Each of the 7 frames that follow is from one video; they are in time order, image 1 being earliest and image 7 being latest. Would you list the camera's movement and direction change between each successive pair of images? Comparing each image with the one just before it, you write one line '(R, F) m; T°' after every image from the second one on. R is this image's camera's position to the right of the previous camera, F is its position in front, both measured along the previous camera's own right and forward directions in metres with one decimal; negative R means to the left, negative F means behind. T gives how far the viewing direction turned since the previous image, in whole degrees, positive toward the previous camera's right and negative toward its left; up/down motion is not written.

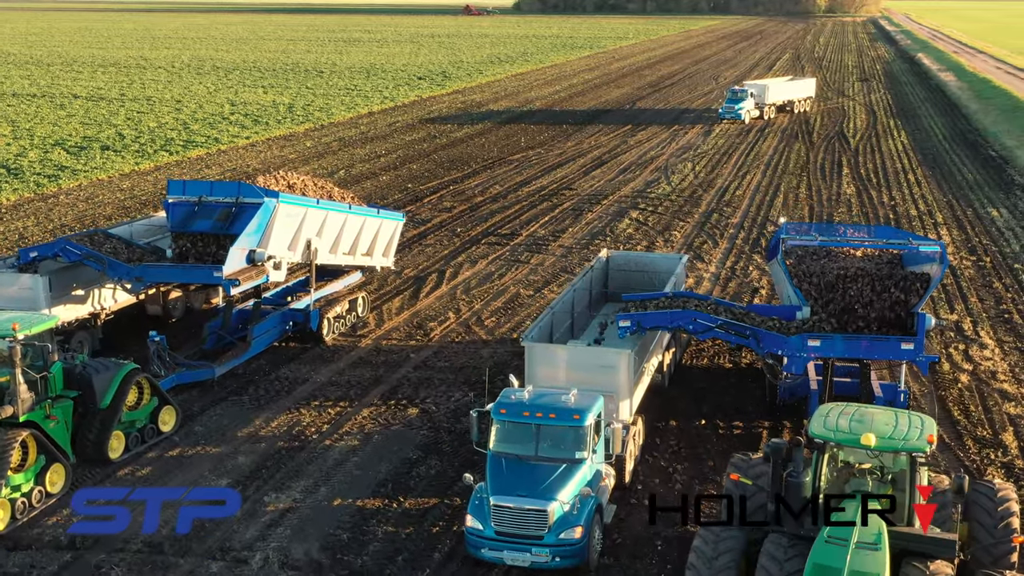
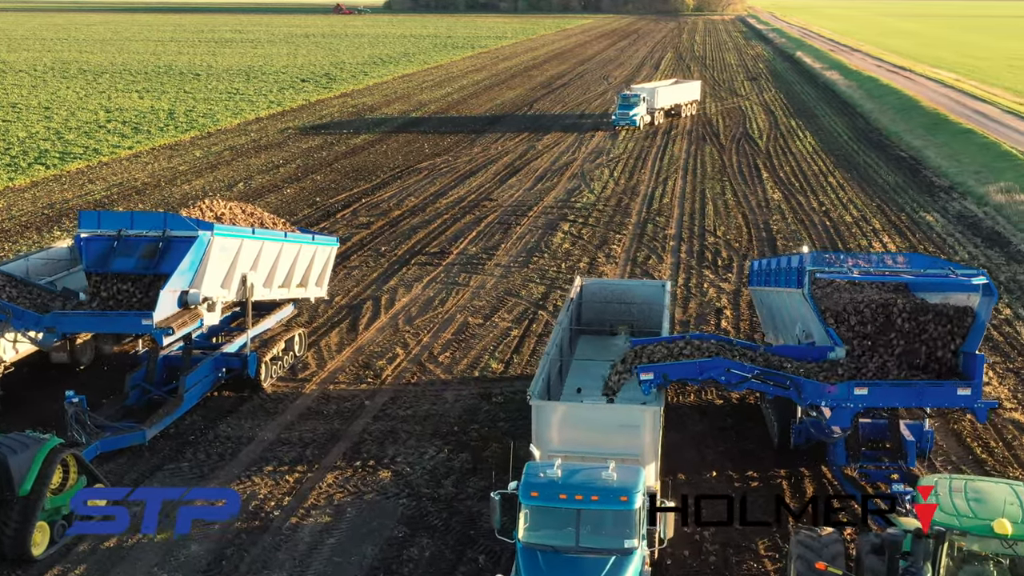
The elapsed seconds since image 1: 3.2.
(-1.1, +1.7) m; +6°
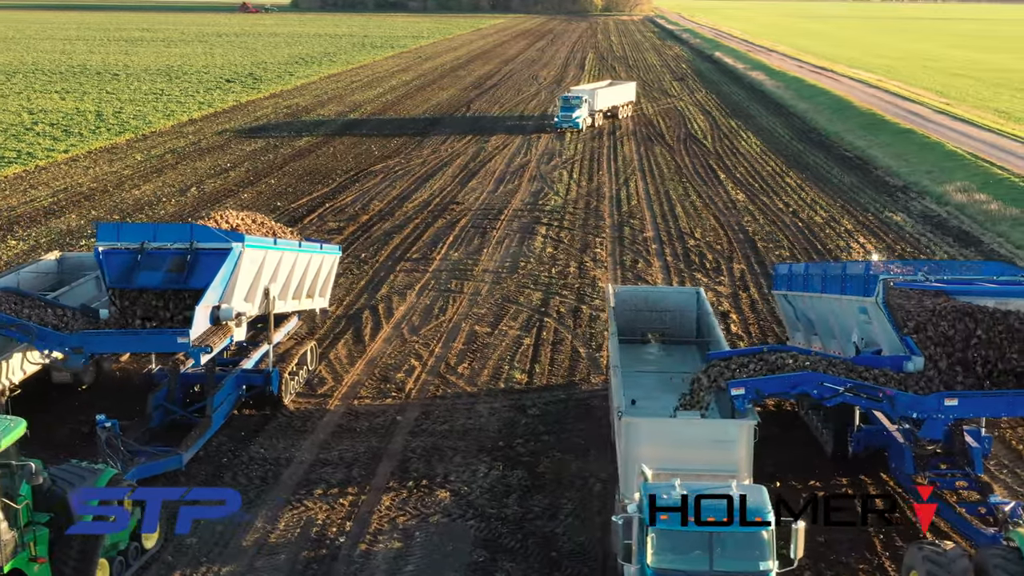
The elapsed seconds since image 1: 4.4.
(-1.6, +0.4) m; +5°
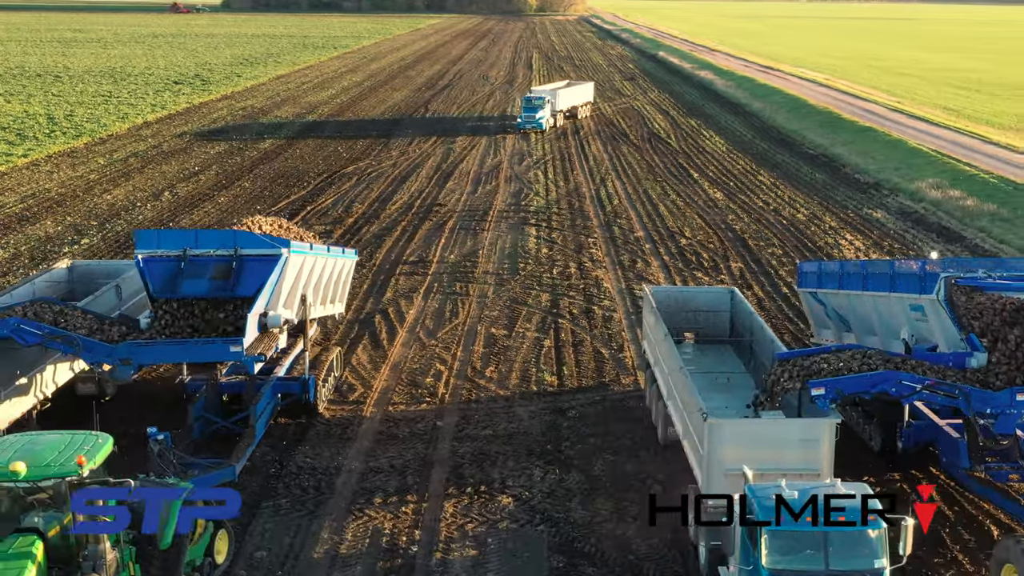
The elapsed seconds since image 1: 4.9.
(-1.3, +0.1) m; +3°
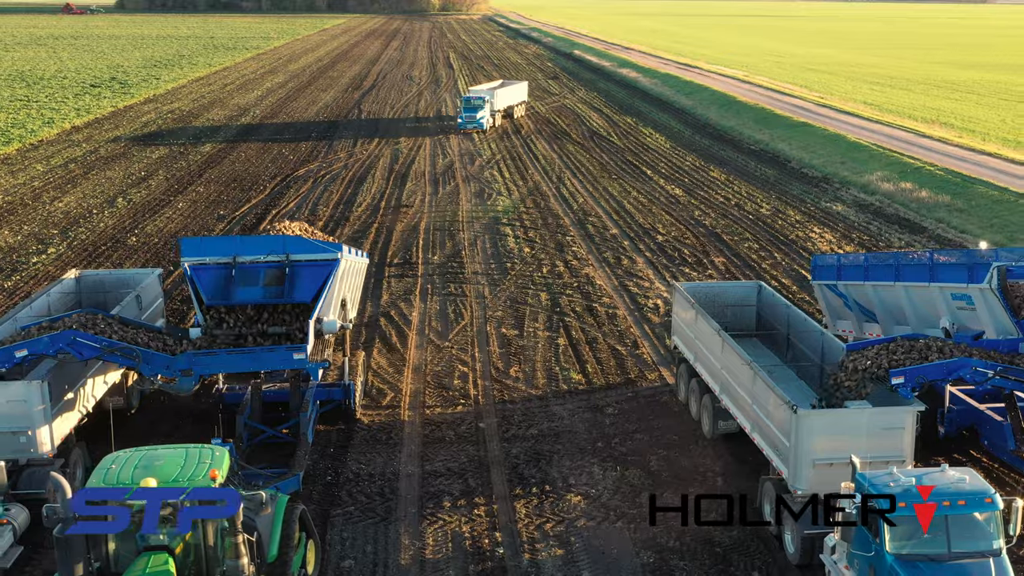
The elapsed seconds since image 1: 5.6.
(-1.6, 0.0) m; +5°
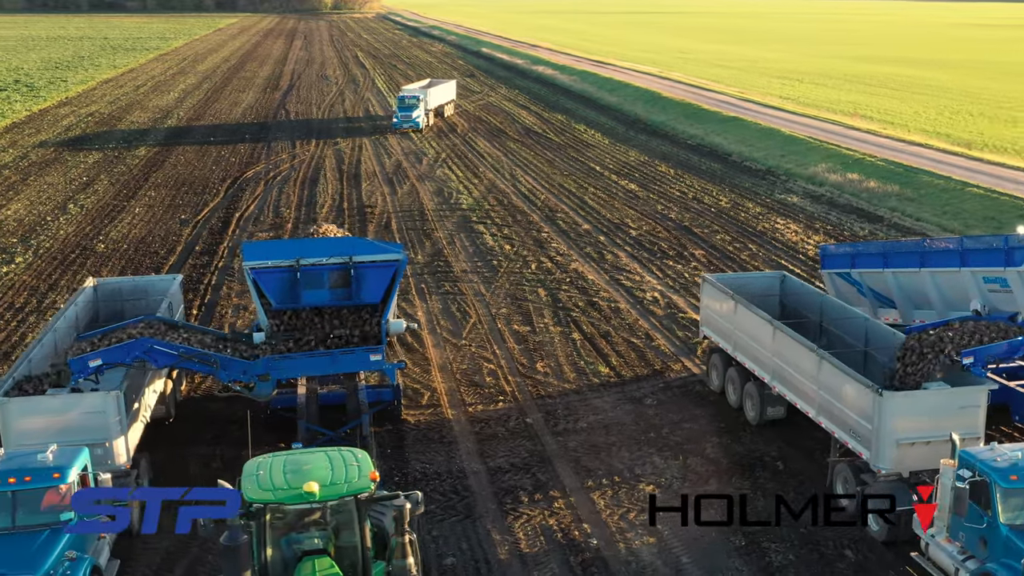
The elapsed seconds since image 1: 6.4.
(-1.8, -0.1) m; +5°
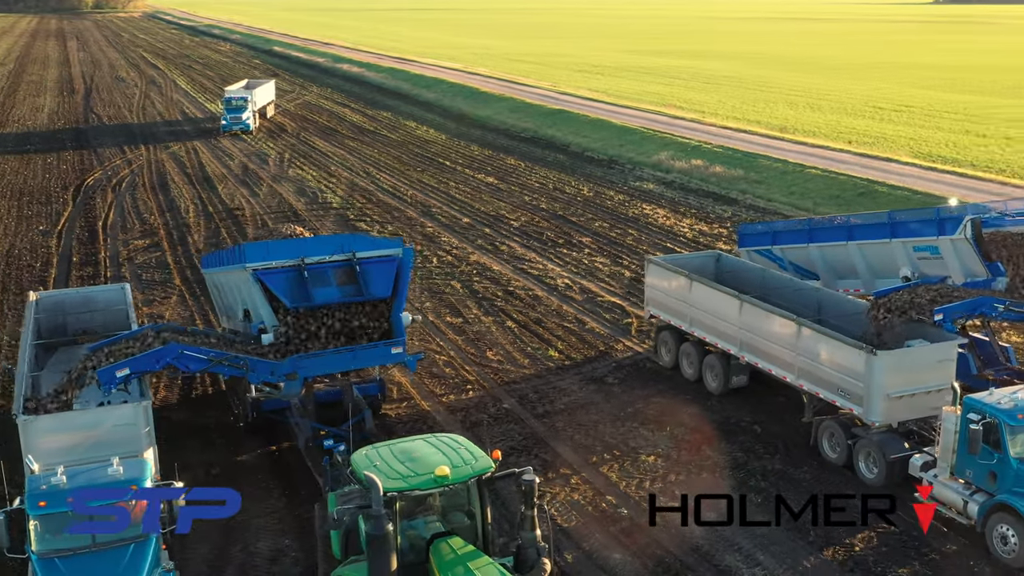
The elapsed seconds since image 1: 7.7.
(-2.4, -0.2) m; +11°
